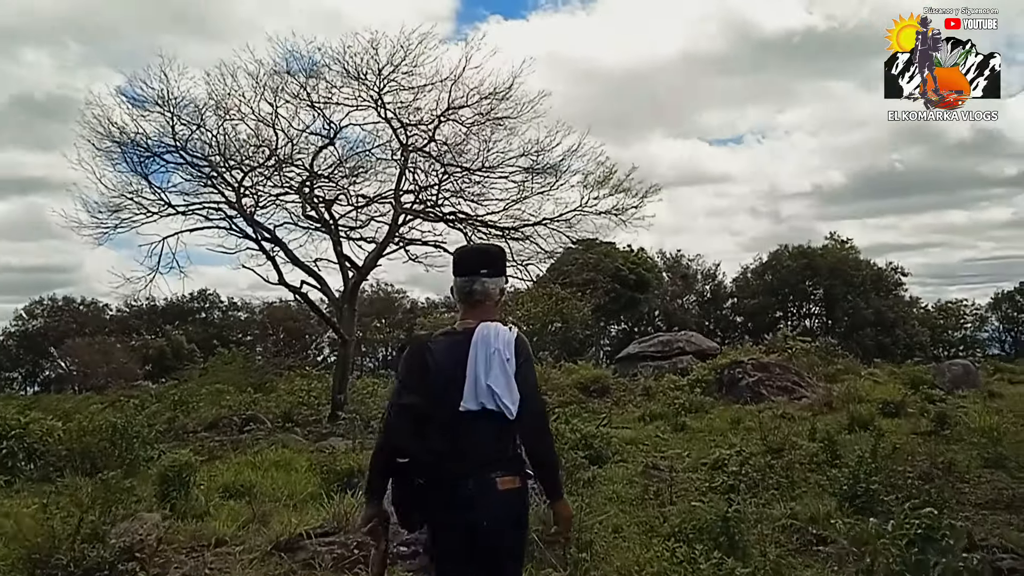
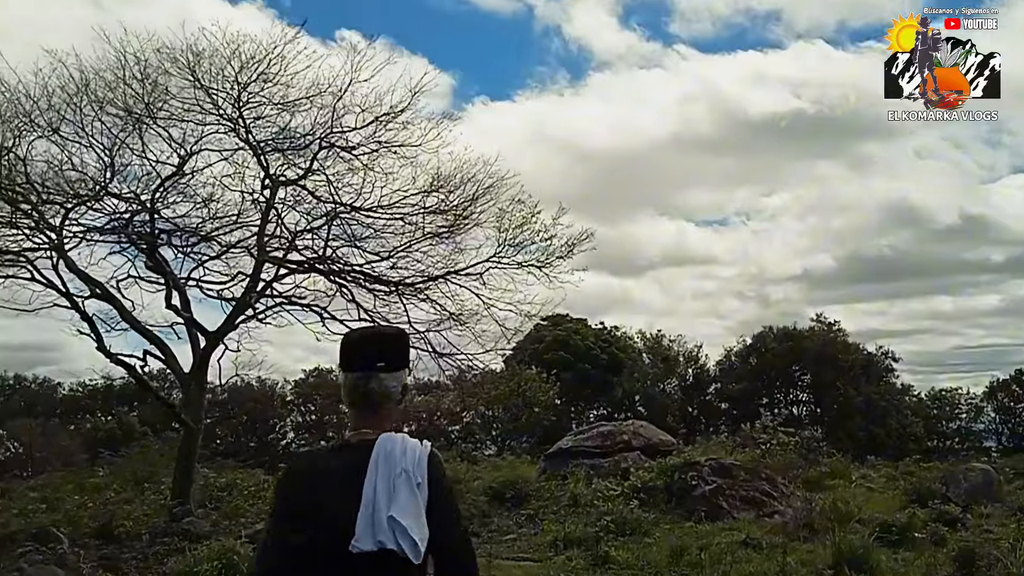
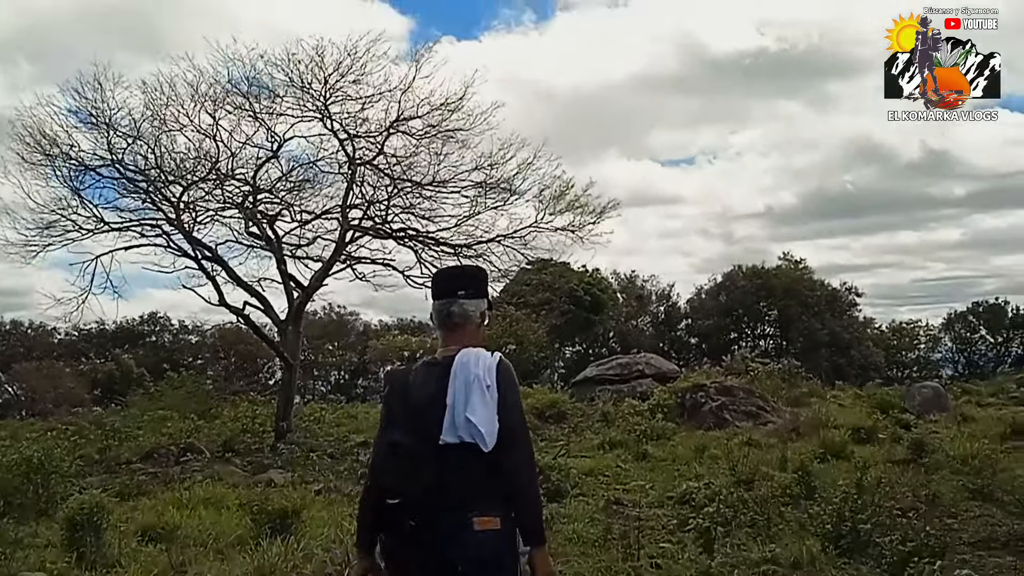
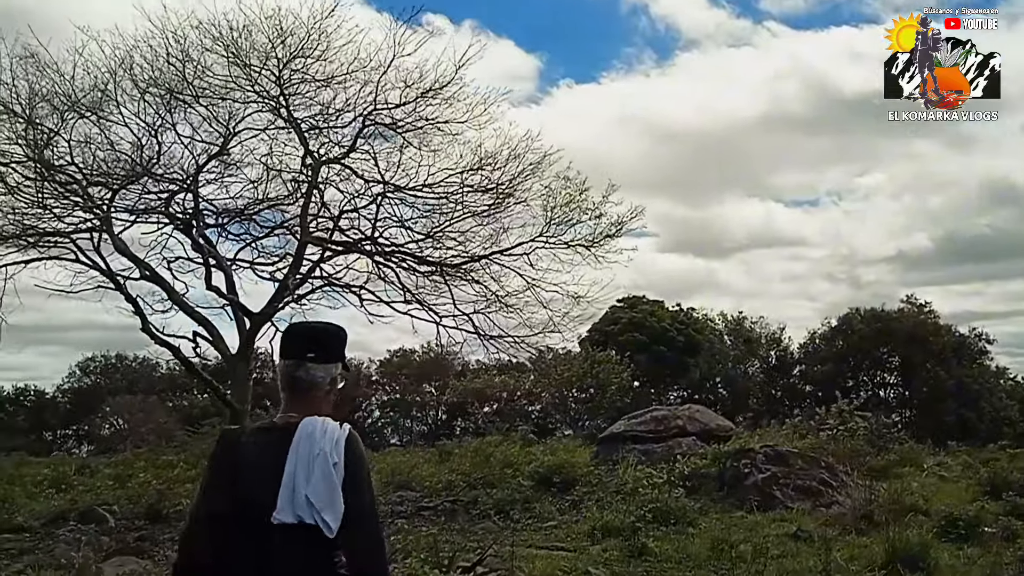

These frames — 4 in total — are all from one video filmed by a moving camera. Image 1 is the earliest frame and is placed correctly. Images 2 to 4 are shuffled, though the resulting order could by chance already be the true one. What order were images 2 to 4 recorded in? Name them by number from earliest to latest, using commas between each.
3, 2, 4
